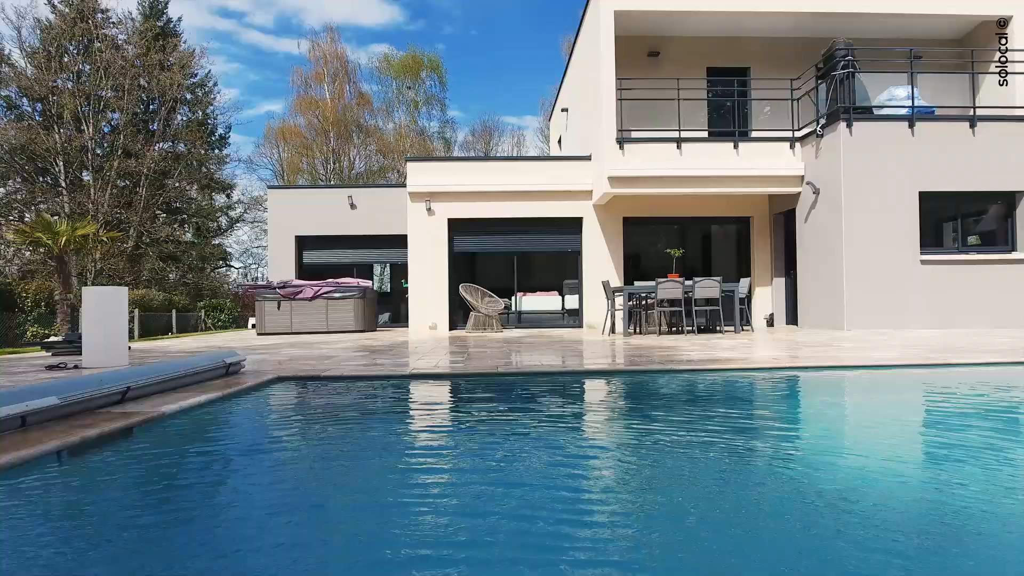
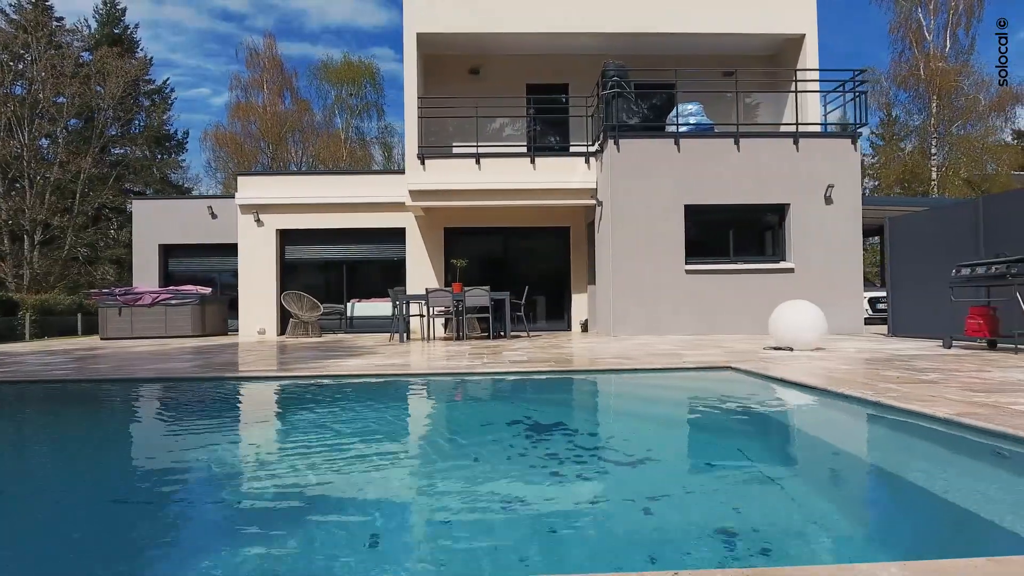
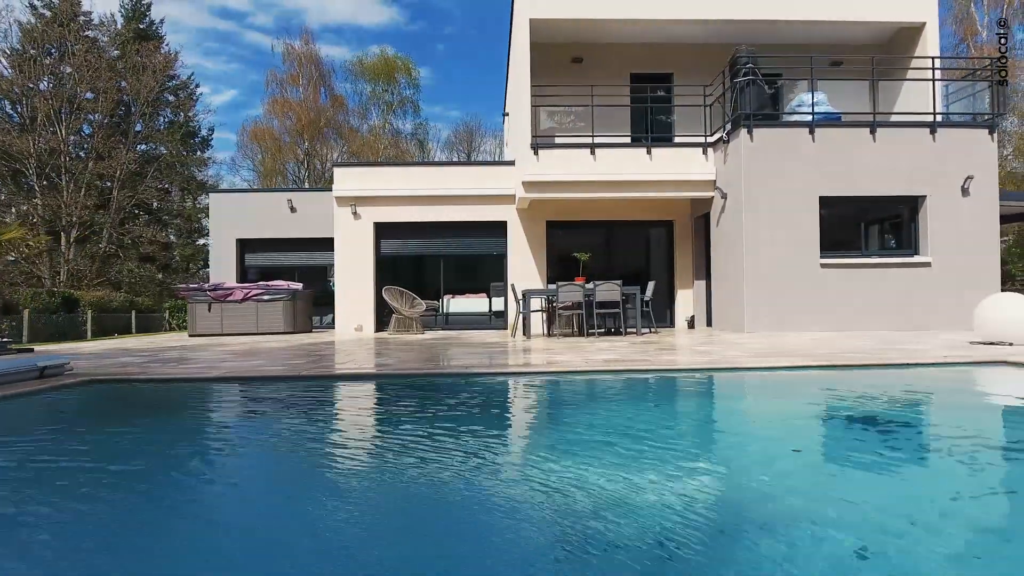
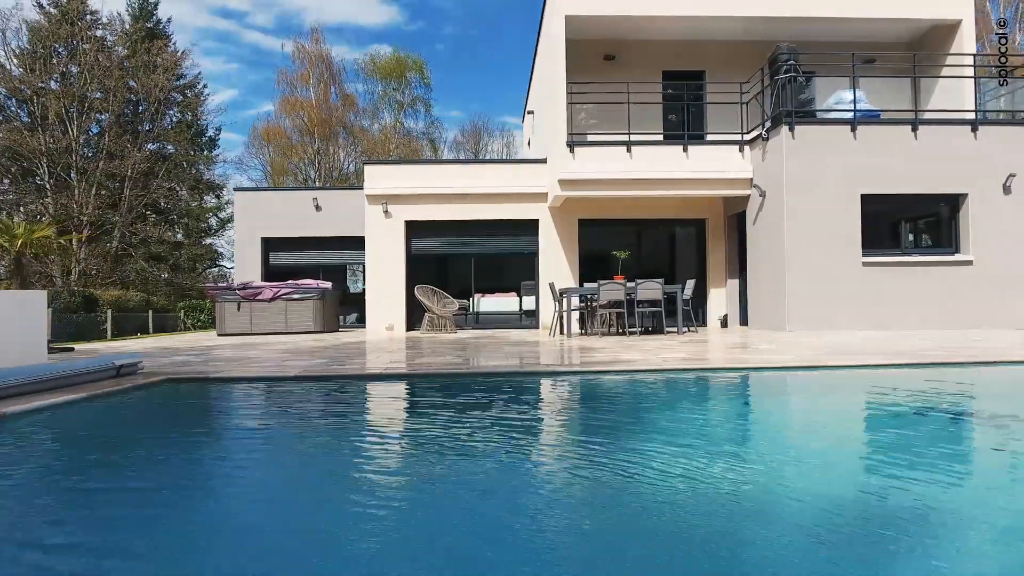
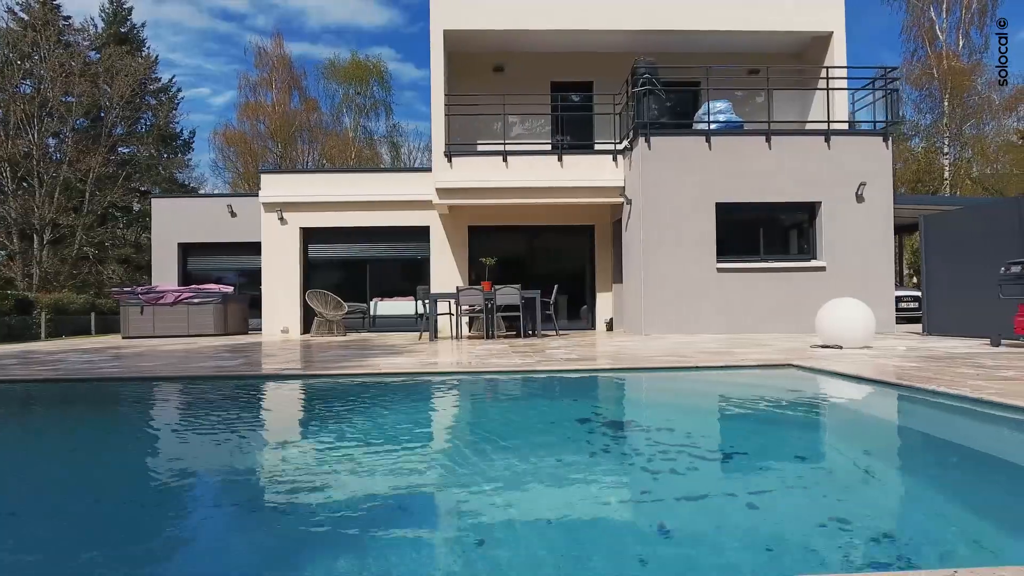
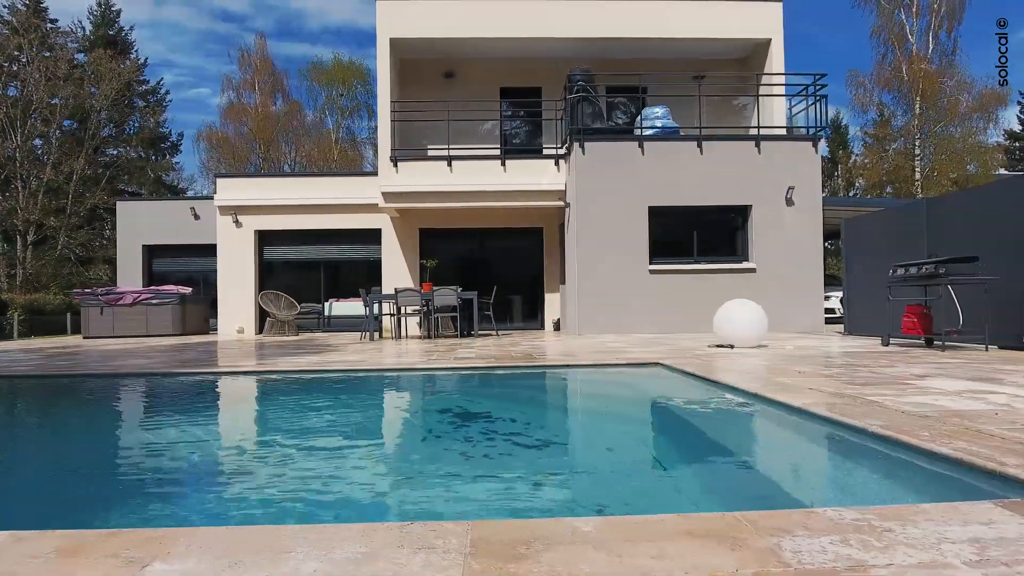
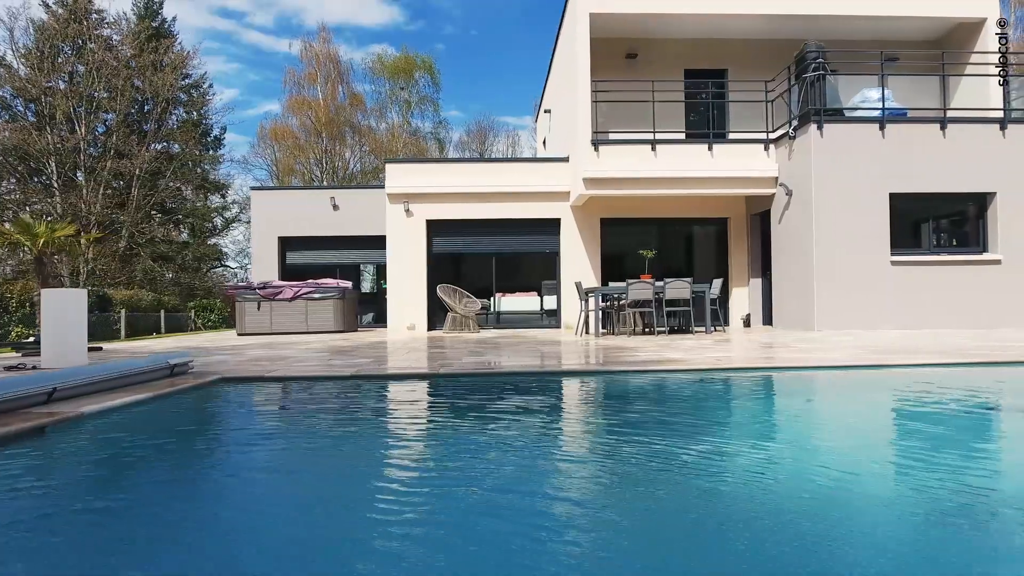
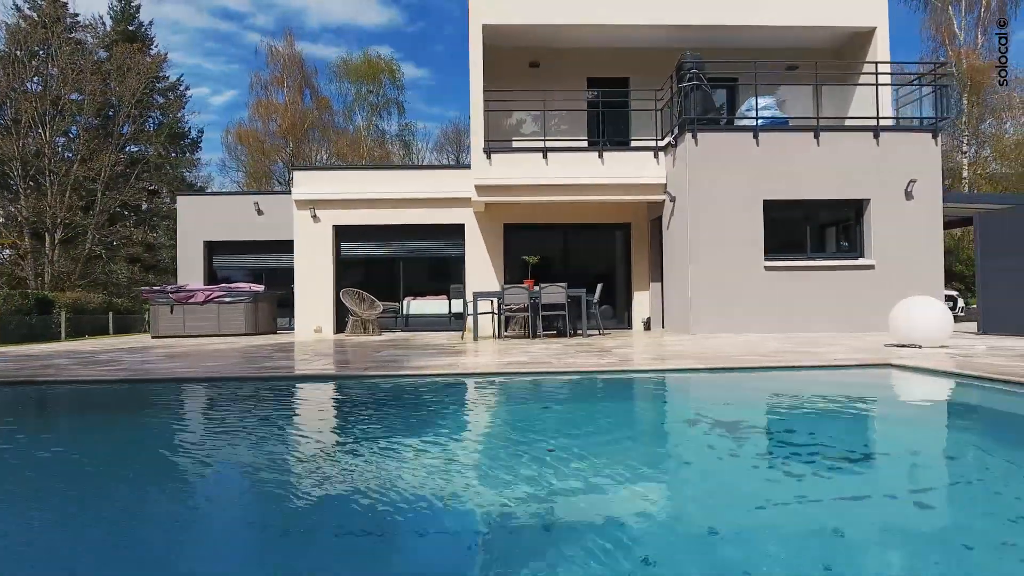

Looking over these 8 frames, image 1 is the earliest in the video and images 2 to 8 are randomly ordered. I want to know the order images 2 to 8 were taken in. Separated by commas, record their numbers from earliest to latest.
7, 4, 3, 8, 5, 2, 6
